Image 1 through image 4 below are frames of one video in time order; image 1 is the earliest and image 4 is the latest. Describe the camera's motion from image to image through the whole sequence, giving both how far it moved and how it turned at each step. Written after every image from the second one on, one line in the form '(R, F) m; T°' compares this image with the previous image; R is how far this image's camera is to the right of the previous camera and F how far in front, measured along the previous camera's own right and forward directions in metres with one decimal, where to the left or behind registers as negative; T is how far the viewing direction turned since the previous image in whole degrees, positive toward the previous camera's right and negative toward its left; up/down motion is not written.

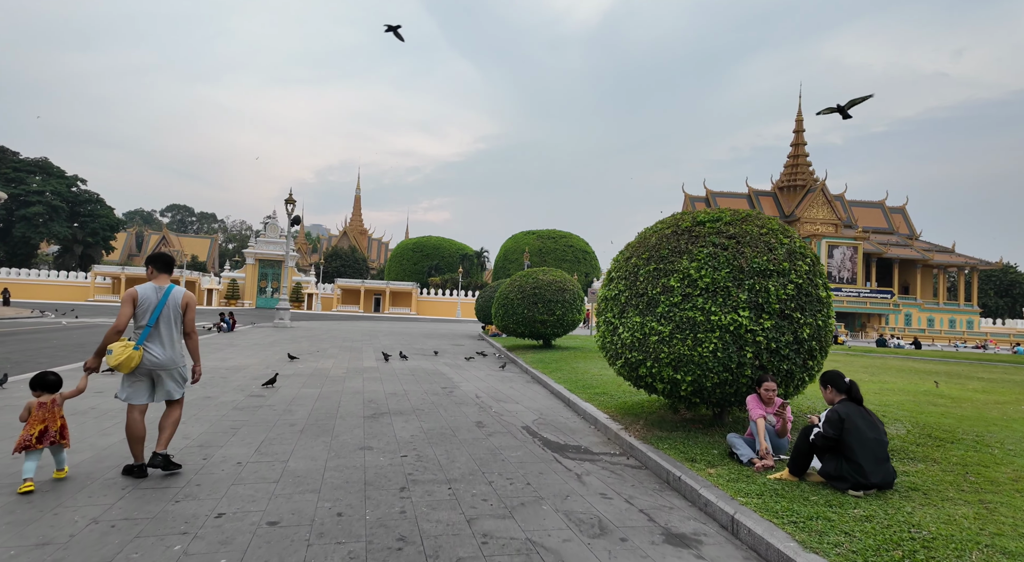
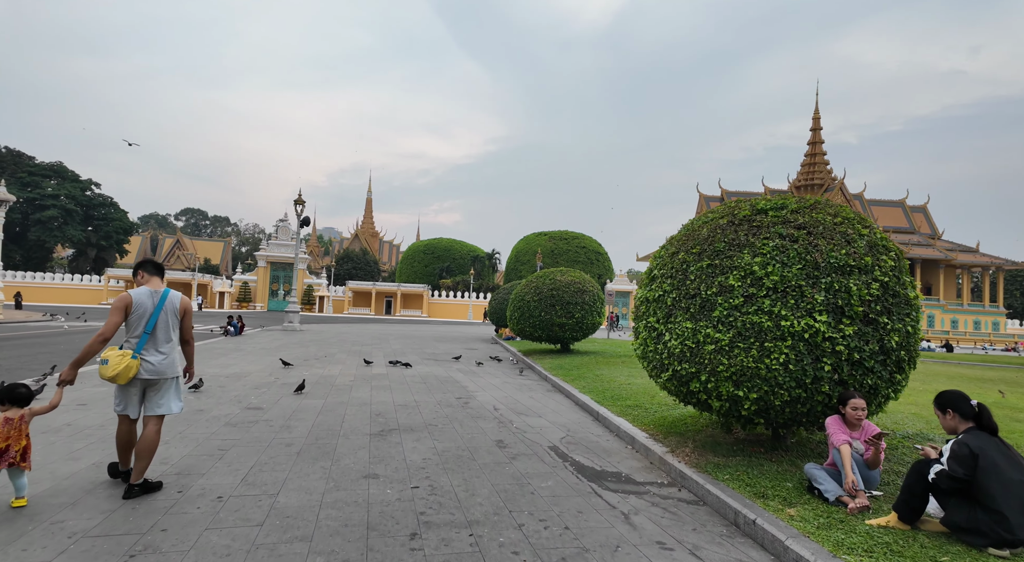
(-0.1, +0.7) m; -1°
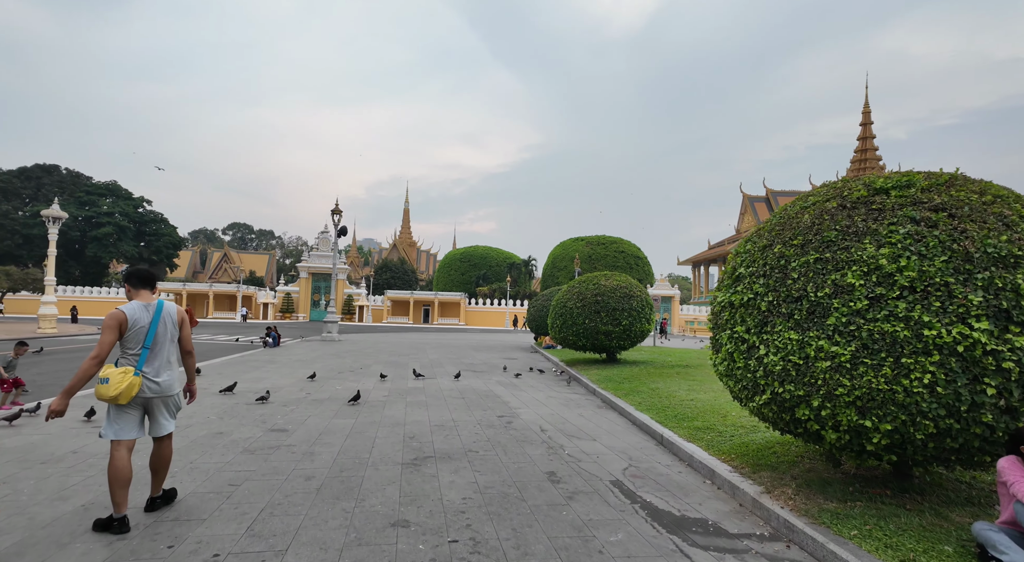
(-0.1, +0.8) m; -4°
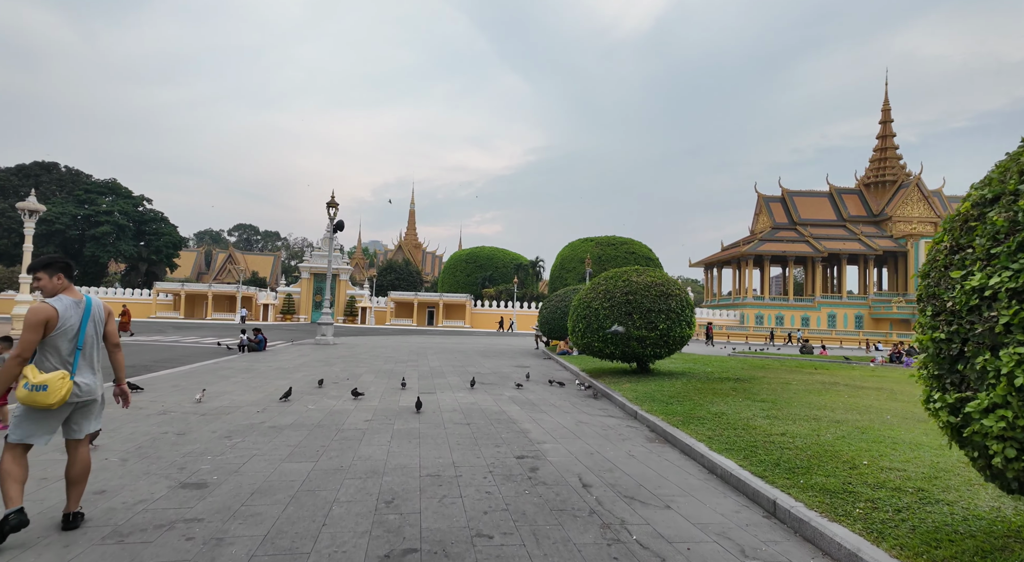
(-0.2, +2.1) m; -1°
